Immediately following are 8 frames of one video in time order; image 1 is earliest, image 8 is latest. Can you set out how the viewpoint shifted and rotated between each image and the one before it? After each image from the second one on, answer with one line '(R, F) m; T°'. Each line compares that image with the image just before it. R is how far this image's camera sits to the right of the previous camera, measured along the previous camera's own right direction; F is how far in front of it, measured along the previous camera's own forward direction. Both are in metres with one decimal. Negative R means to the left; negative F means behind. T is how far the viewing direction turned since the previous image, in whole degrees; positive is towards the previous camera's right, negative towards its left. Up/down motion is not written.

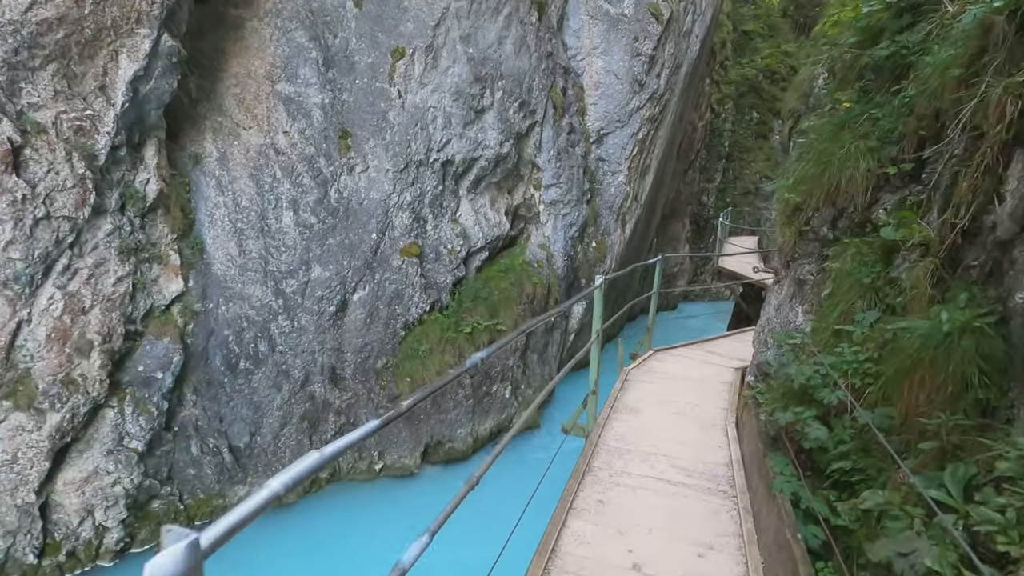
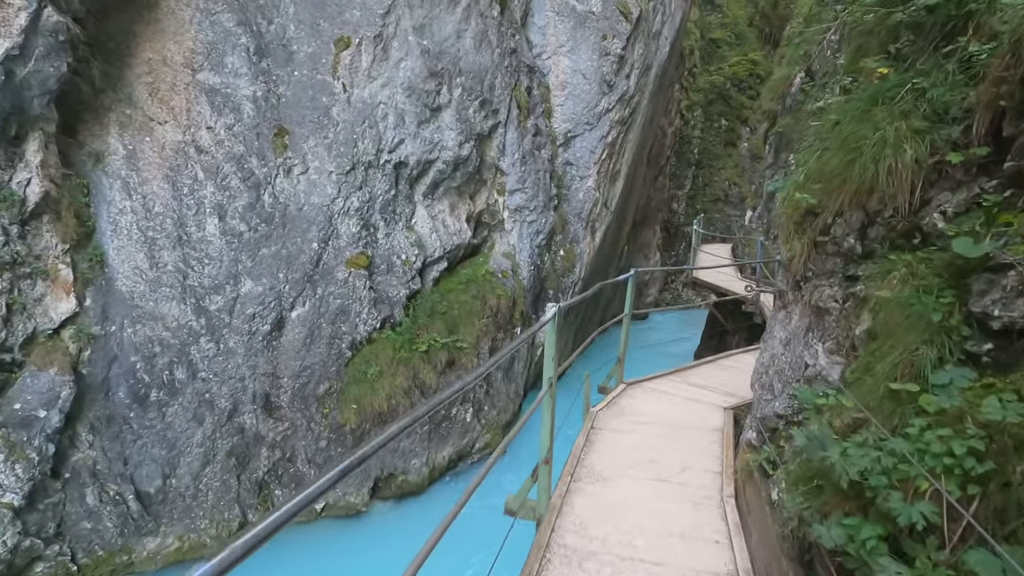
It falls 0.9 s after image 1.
(+0.2, +0.7) m; +3°
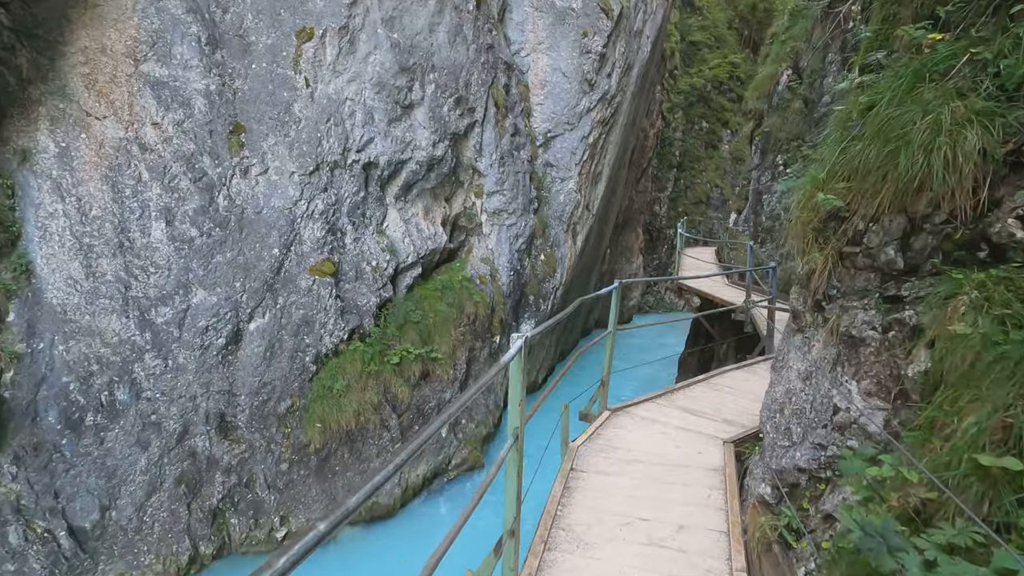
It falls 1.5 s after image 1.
(+0.1, +0.4) m; +2°
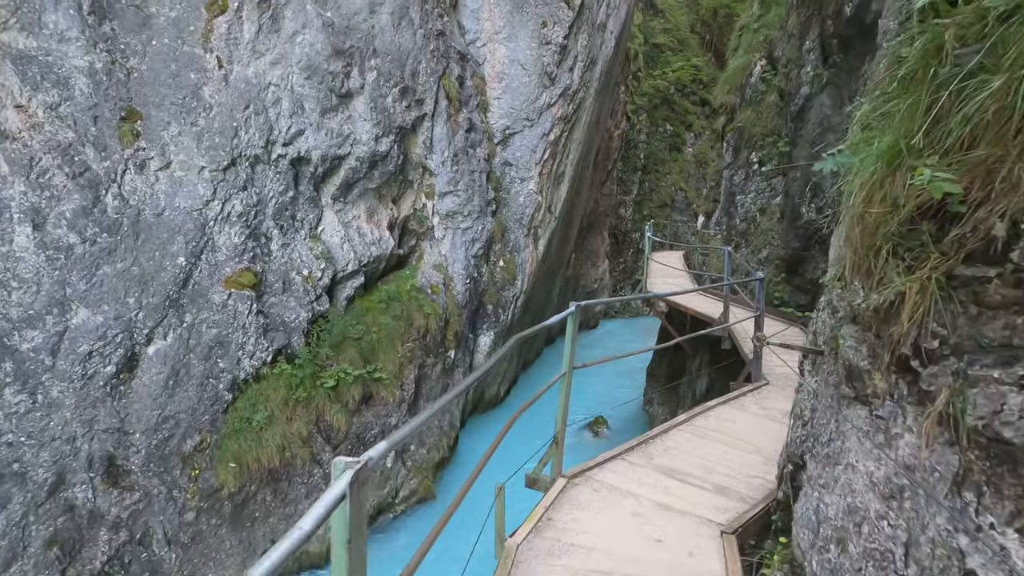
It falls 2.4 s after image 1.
(+0.2, +0.8) m; +3°
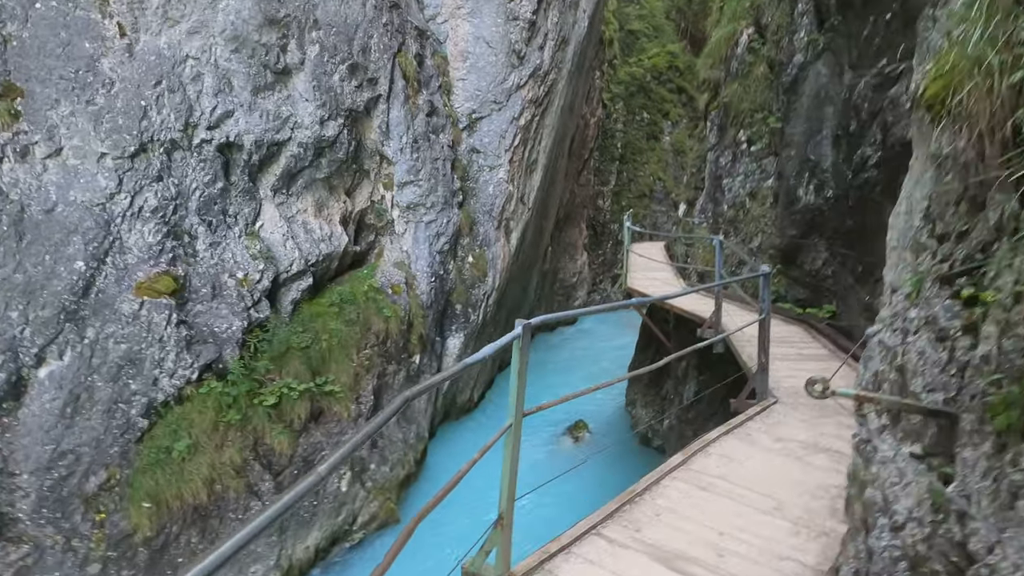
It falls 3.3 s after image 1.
(+0.2, +0.7) m; +2°
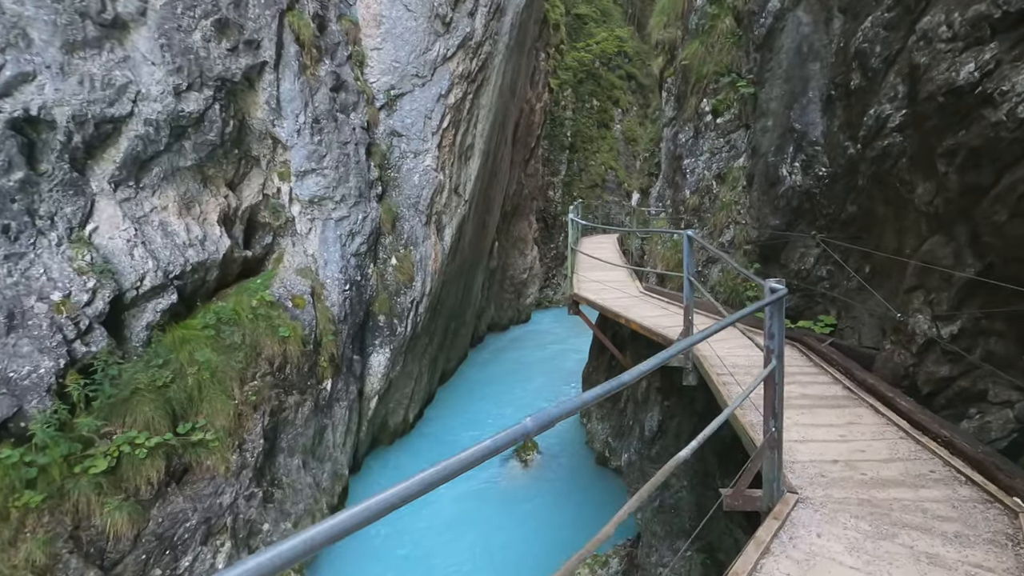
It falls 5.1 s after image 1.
(+0.4, +1.2) m; +4°
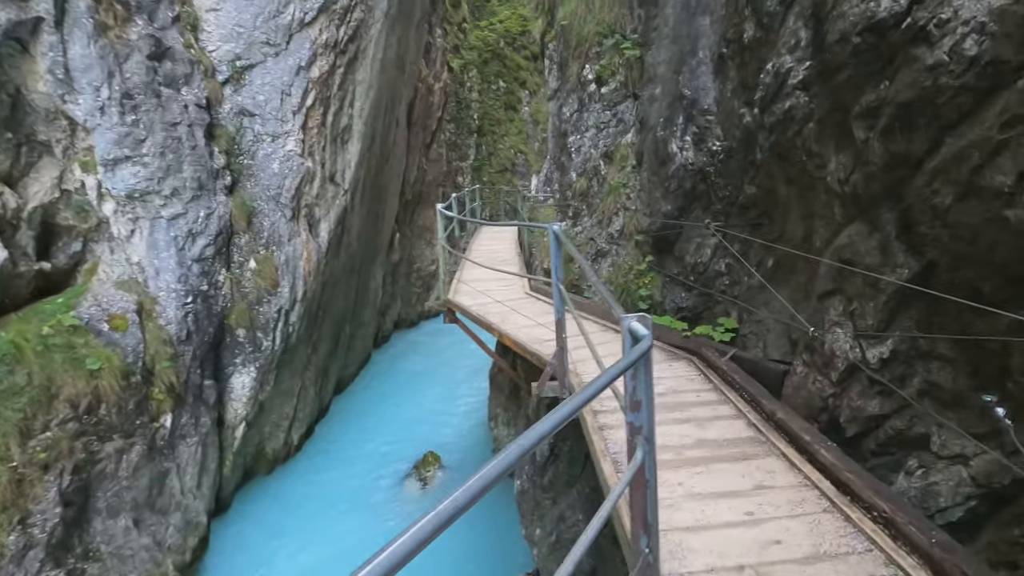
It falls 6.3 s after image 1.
(+0.5, +0.8) m; +8°
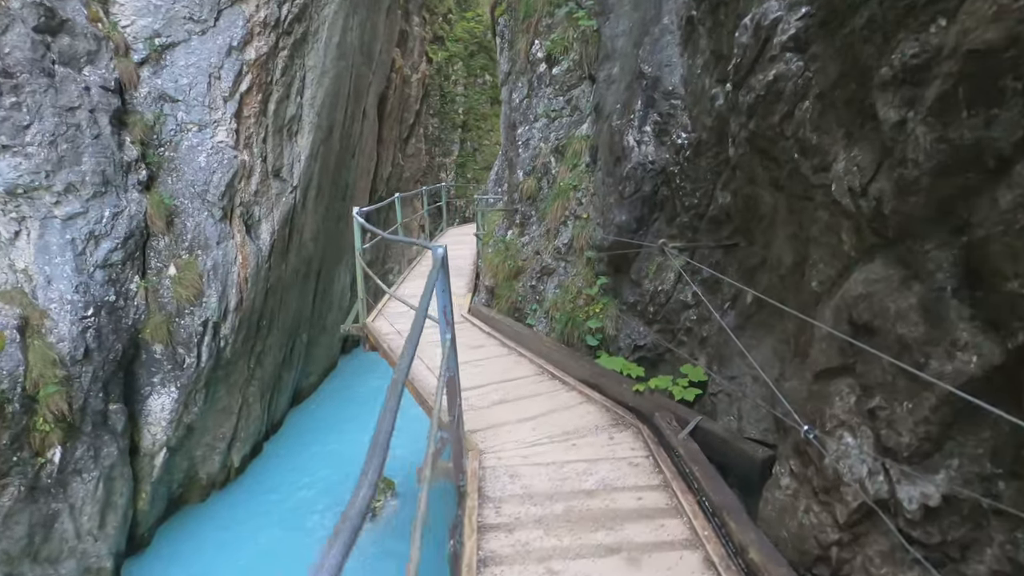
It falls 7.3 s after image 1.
(+0.4, +0.7) m; +1°
